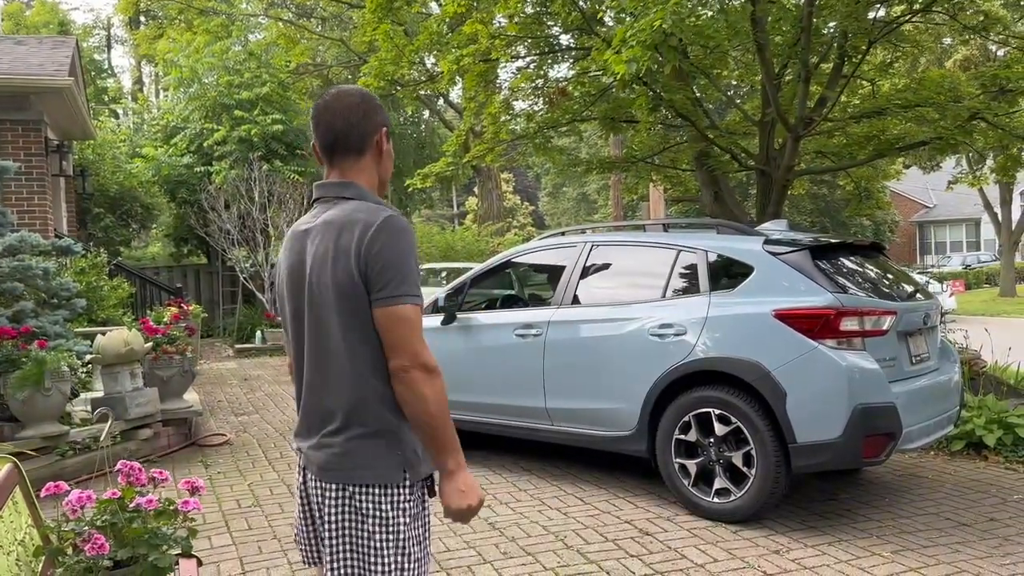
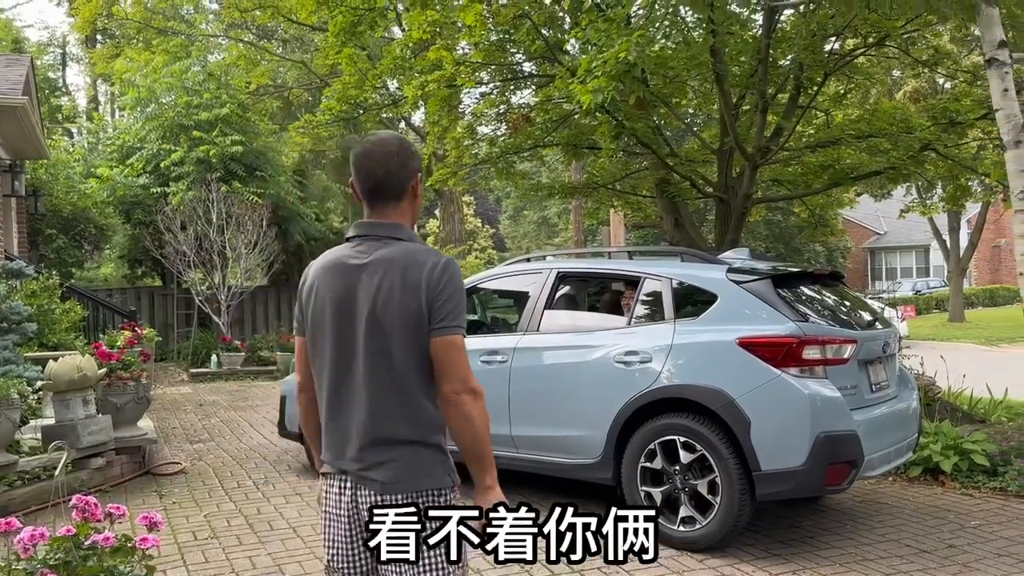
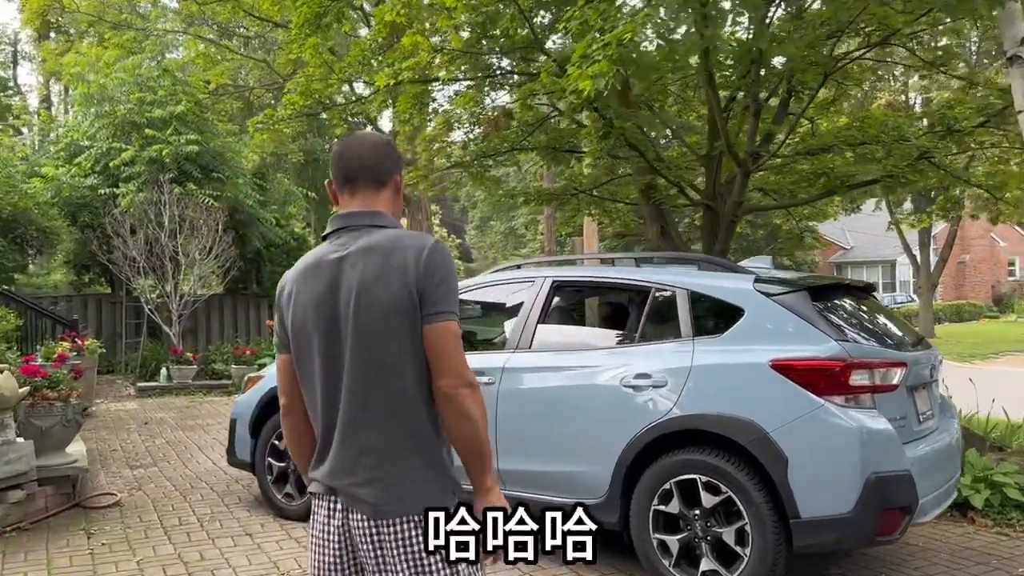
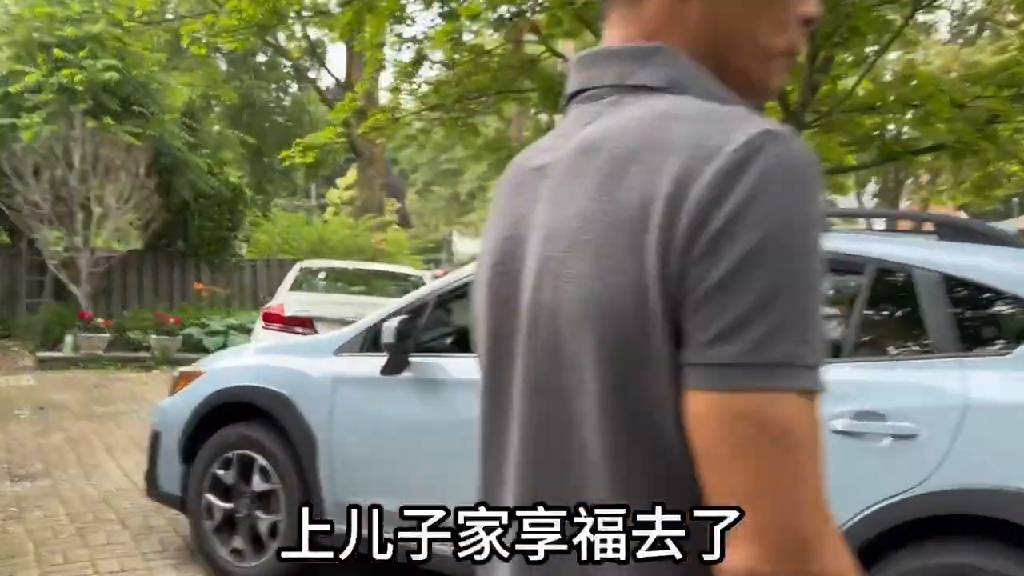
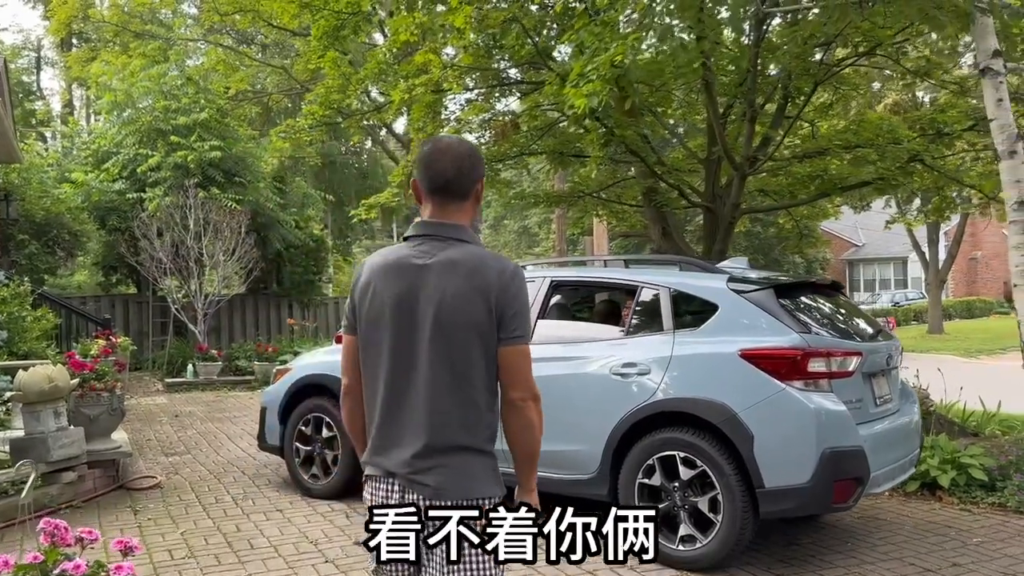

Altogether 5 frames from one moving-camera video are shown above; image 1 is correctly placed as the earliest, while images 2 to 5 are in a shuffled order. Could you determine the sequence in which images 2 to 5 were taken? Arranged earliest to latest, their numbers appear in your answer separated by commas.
2, 5, 3, 4
